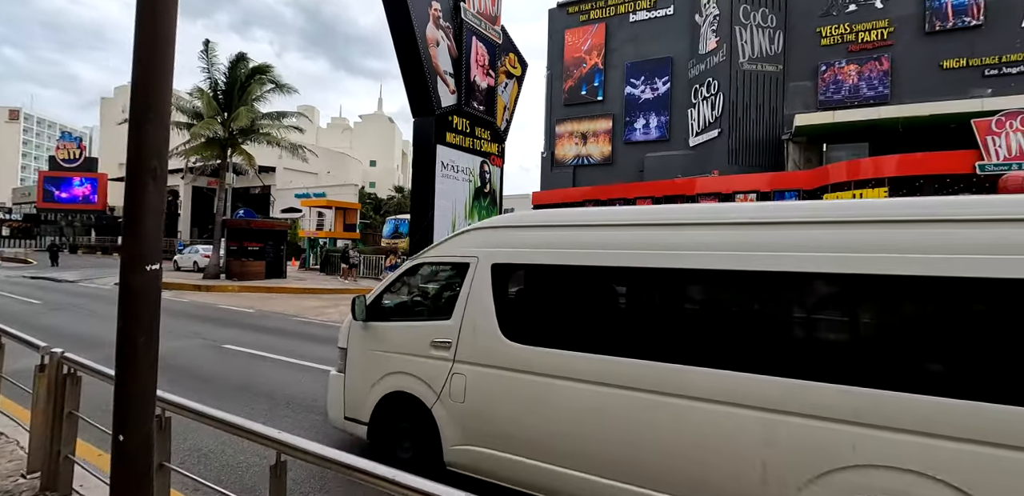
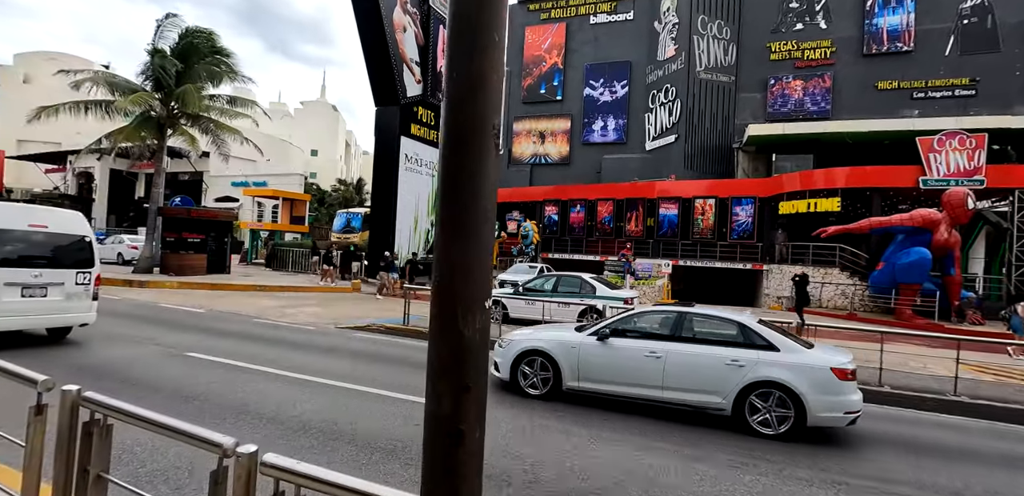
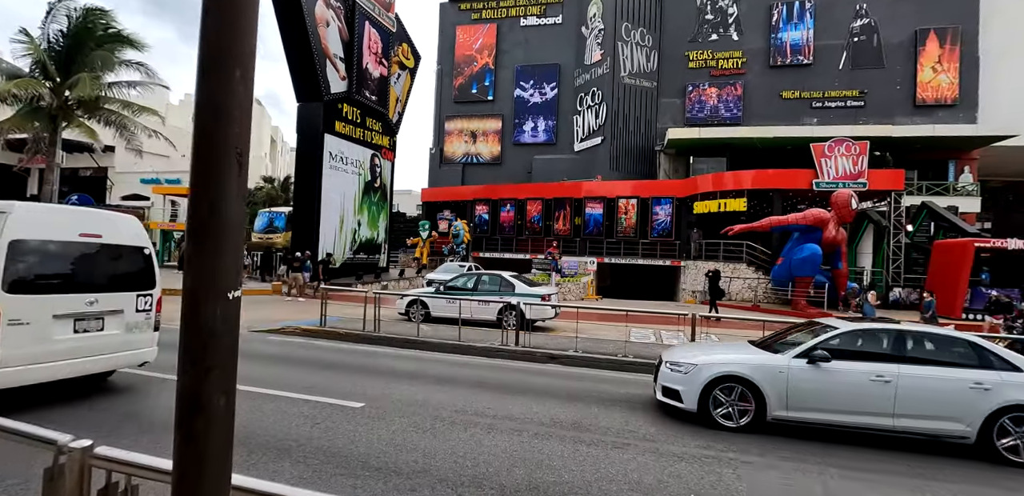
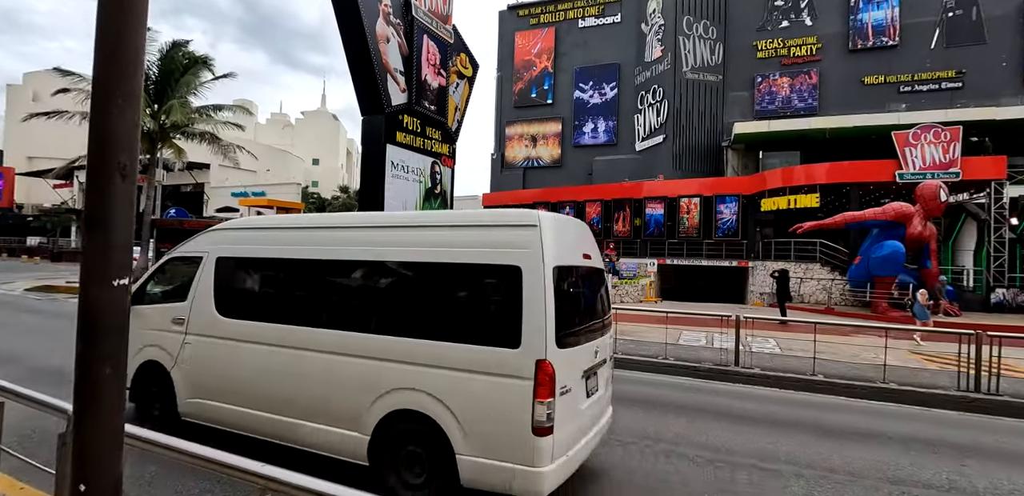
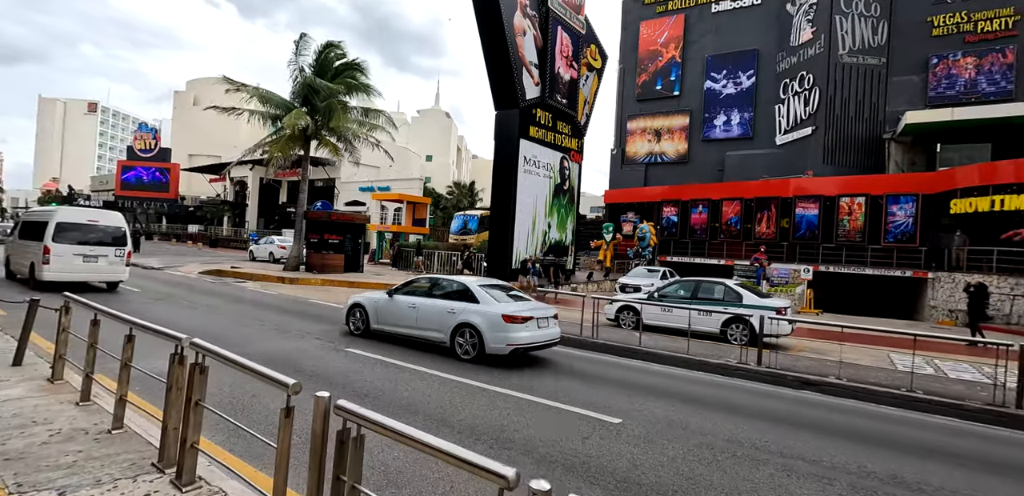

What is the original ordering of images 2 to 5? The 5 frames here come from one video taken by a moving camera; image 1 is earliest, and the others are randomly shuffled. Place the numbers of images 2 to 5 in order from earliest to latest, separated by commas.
4, 3, 2, 5
